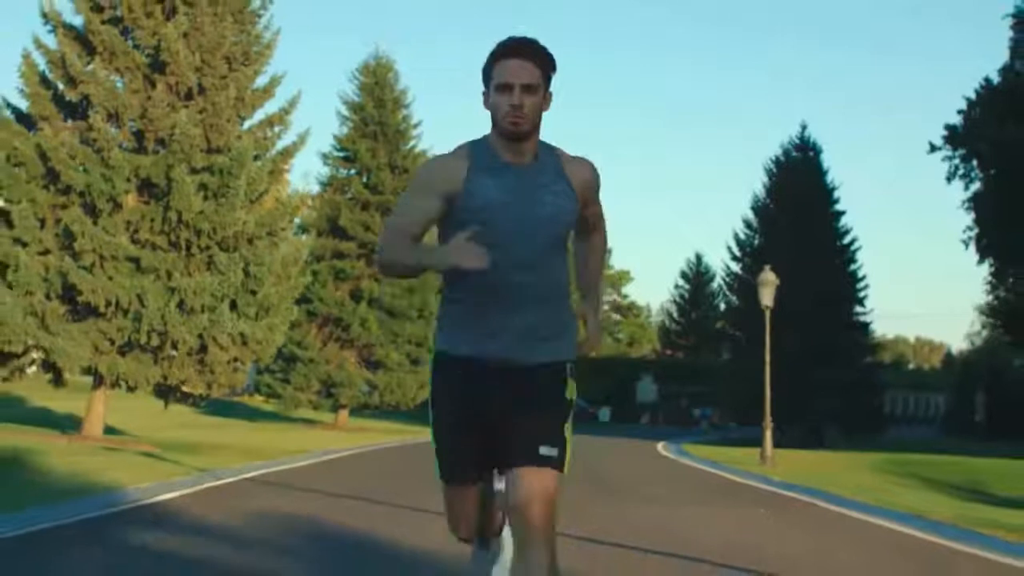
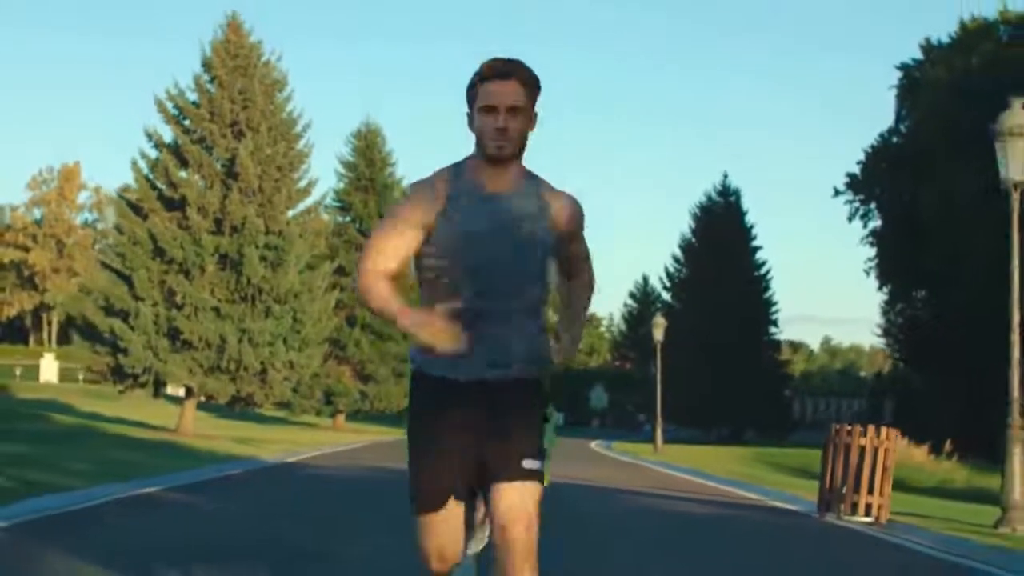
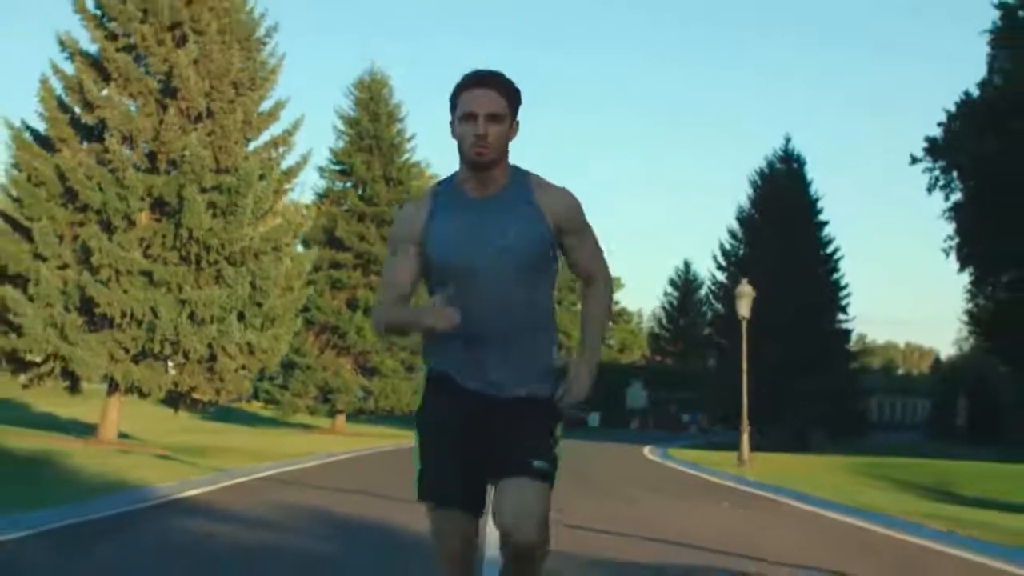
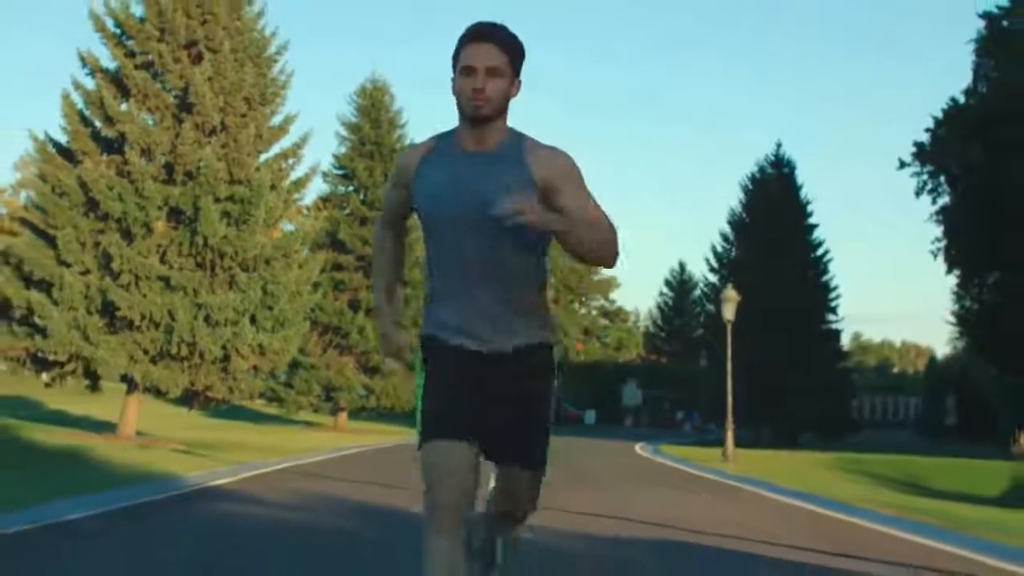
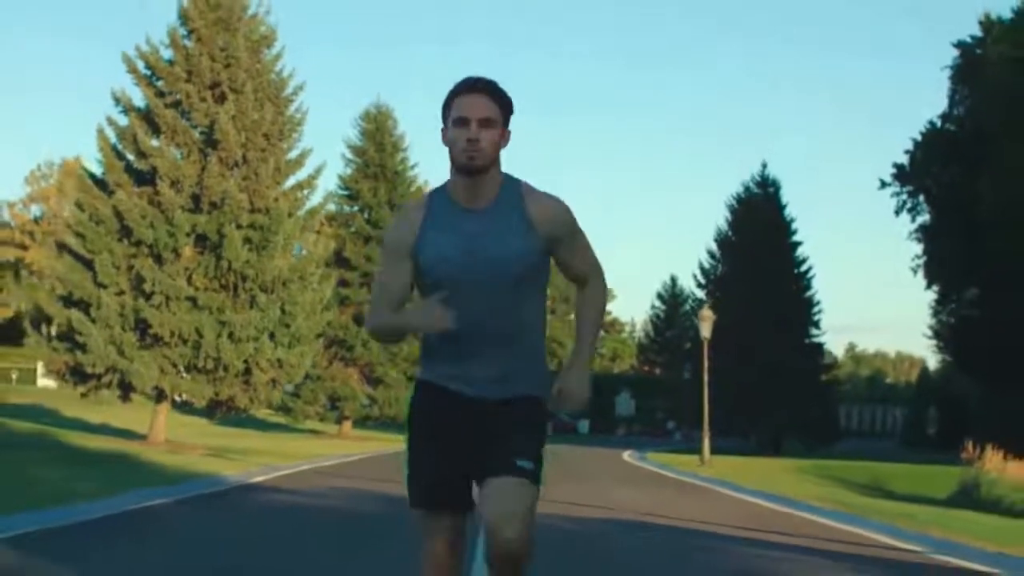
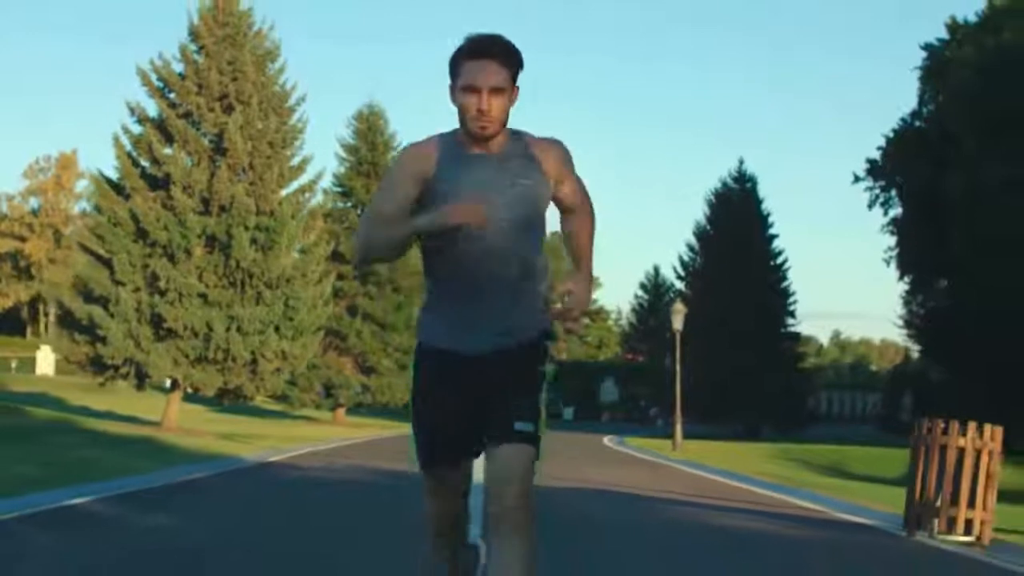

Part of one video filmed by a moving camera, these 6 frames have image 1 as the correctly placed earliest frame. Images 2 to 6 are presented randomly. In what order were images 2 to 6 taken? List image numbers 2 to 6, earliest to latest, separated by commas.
3, 4, 5, 6, 2
